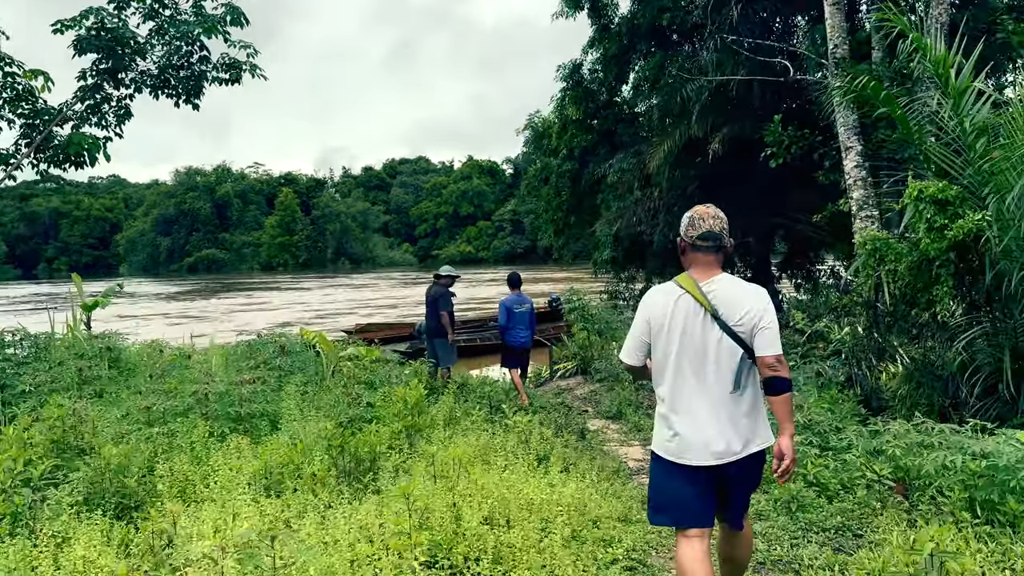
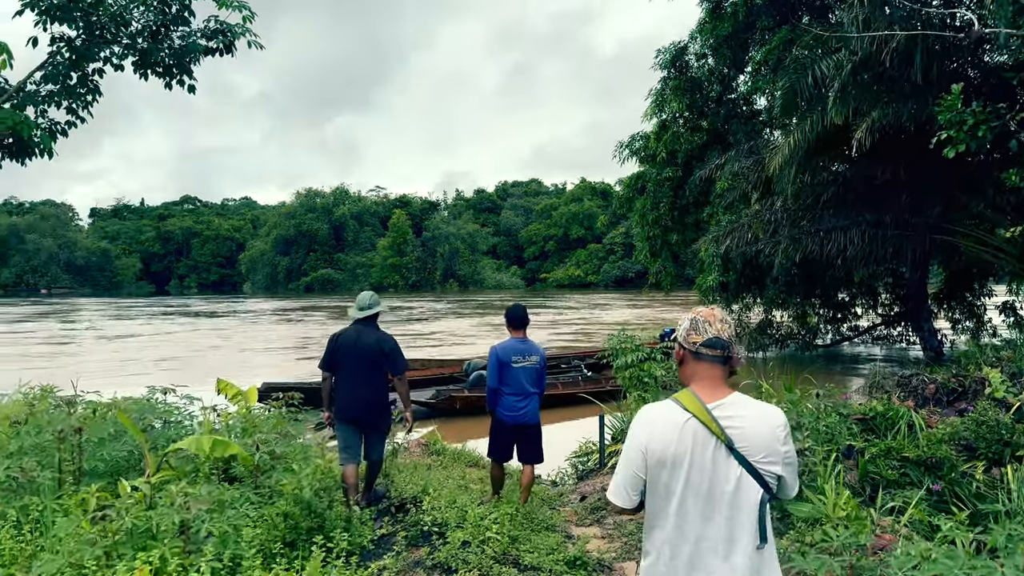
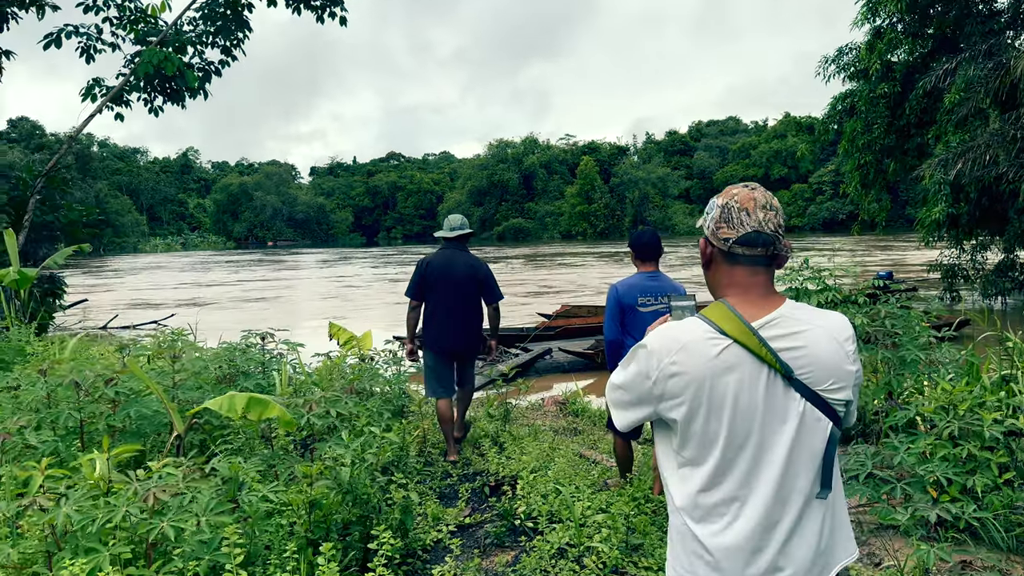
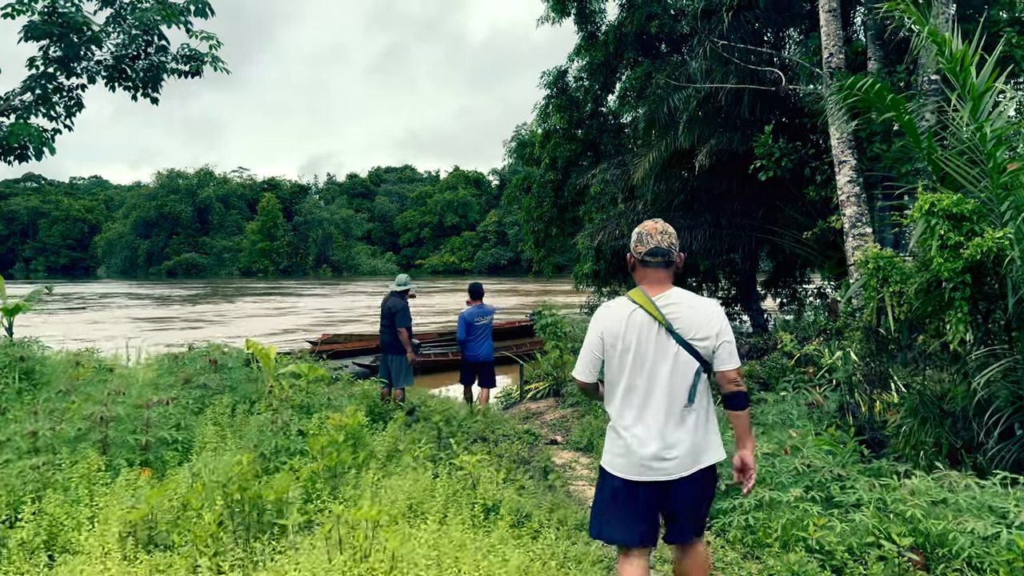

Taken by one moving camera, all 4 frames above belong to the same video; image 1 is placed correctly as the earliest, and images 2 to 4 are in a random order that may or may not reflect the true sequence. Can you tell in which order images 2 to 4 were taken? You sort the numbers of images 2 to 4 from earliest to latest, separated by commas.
4, 2, 3
